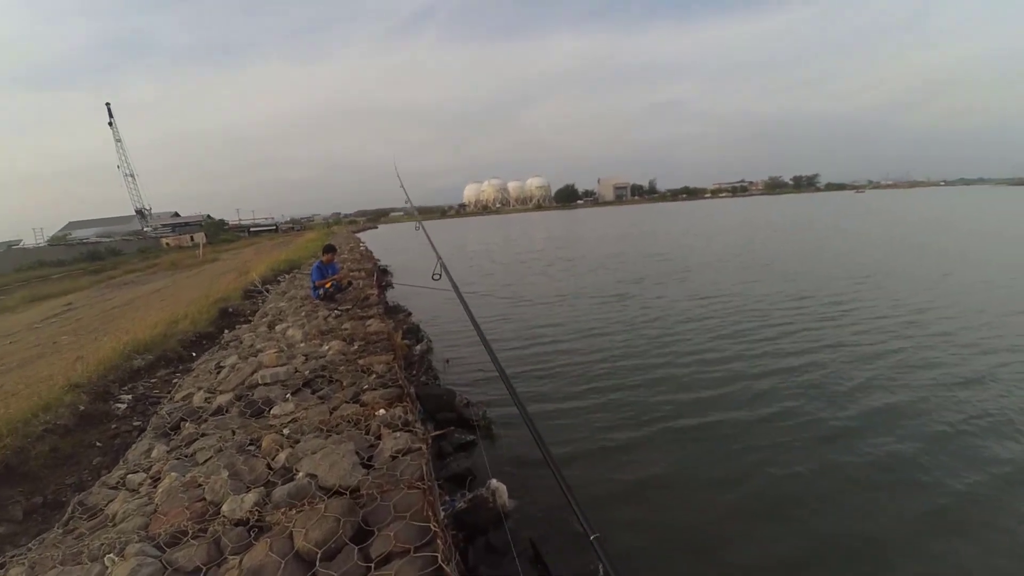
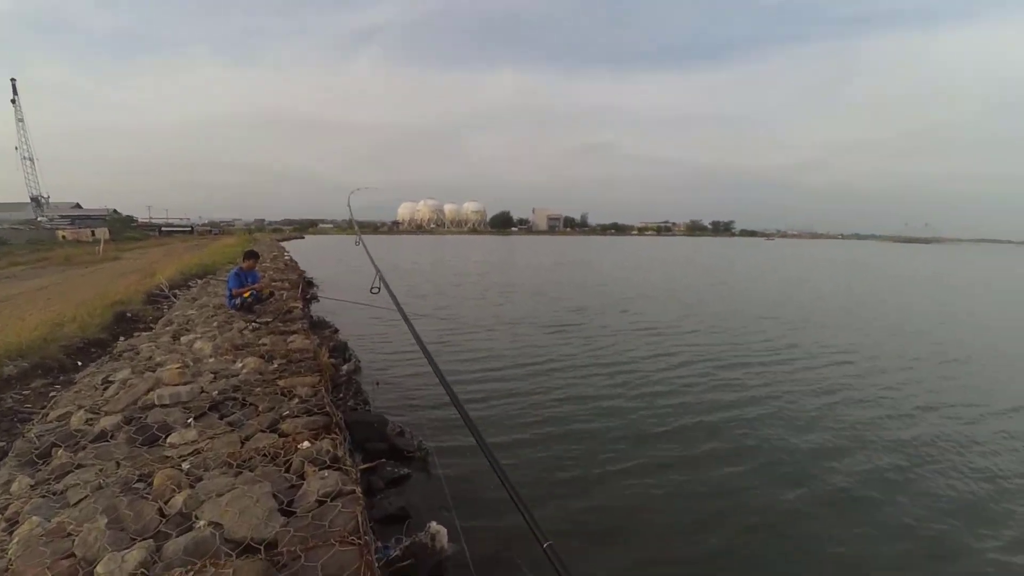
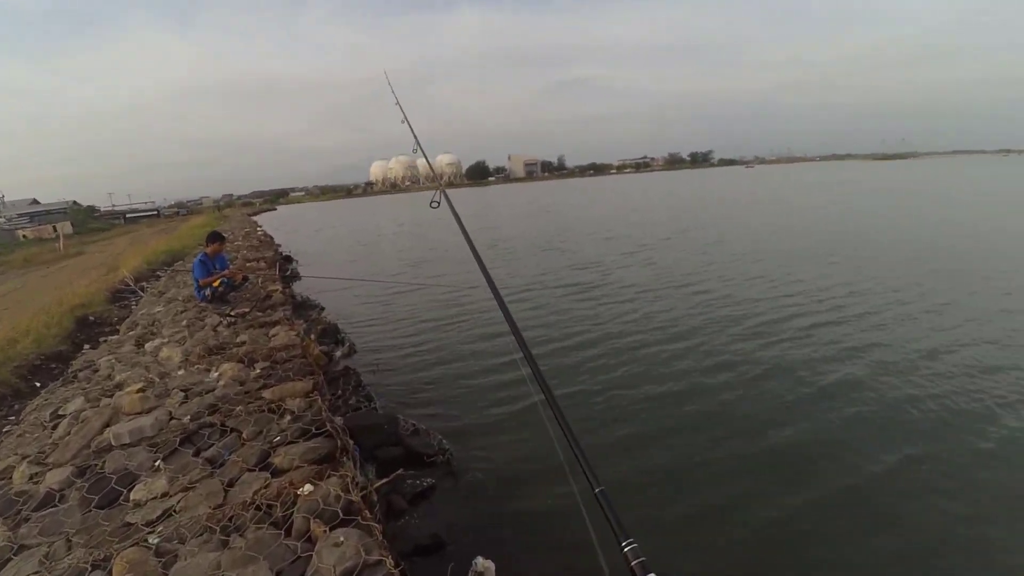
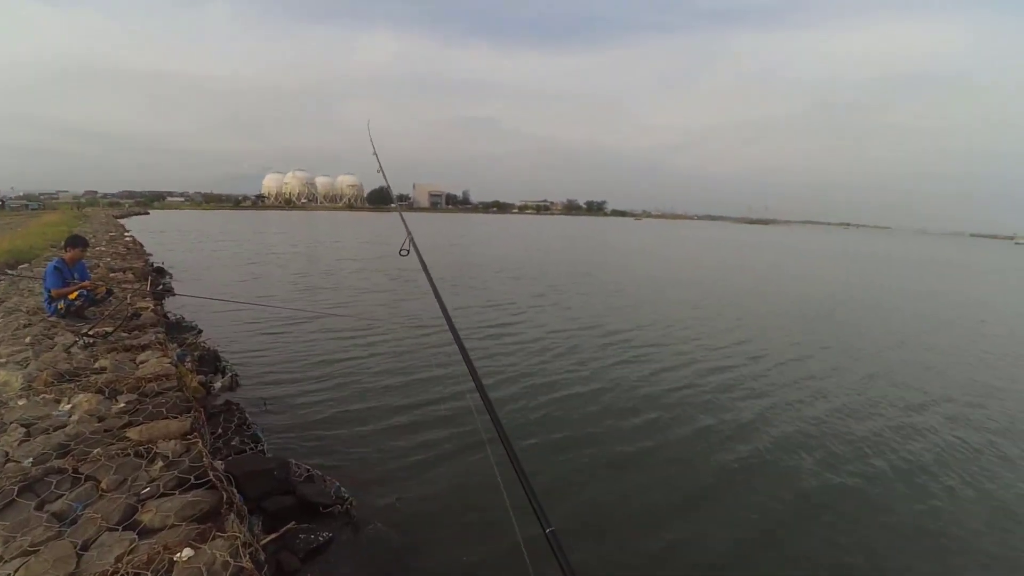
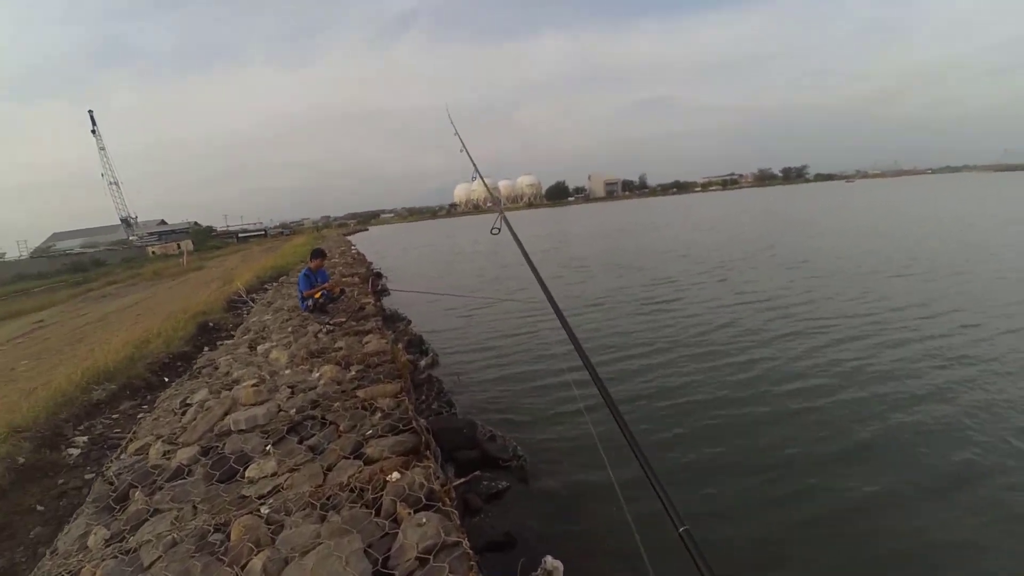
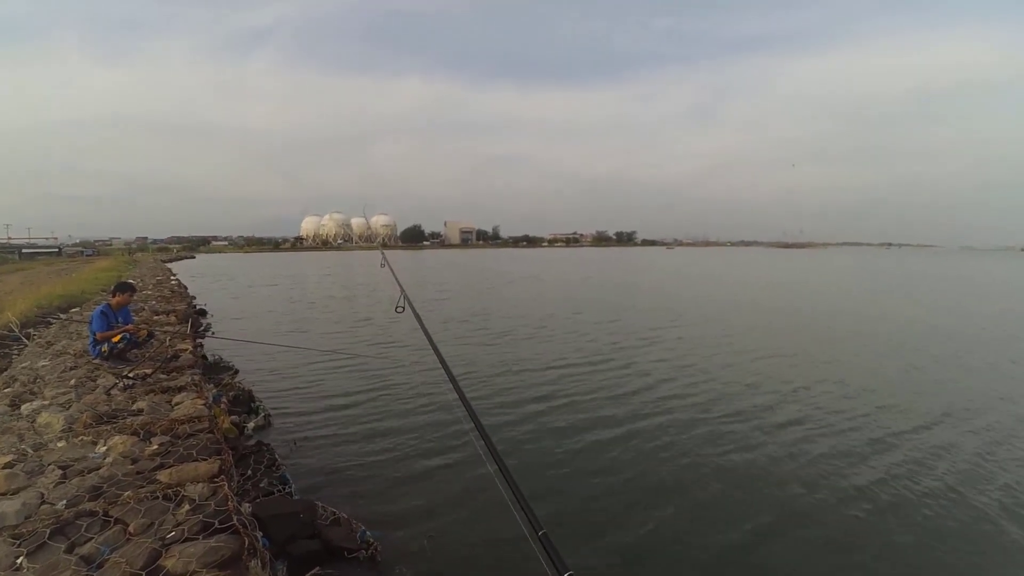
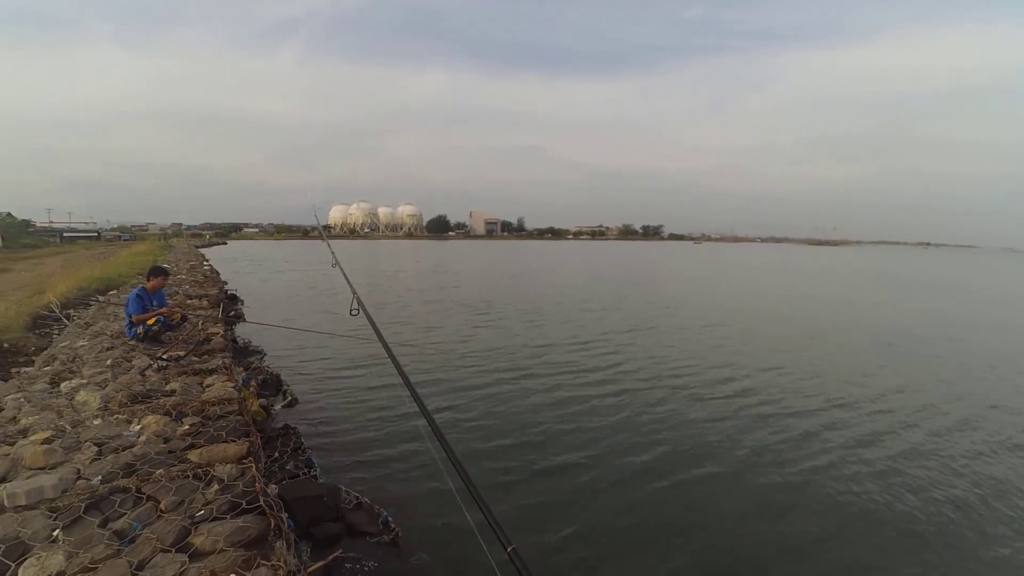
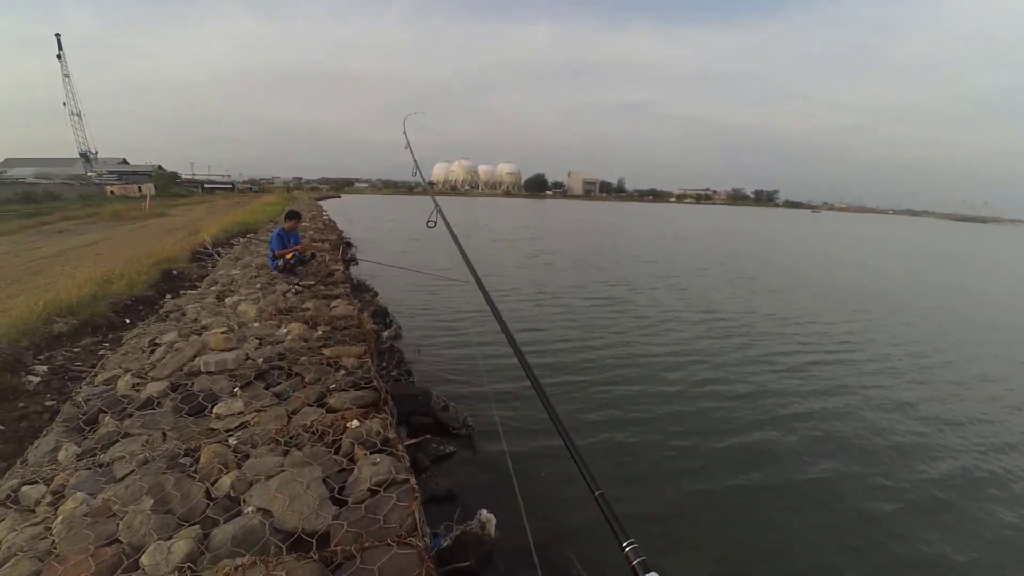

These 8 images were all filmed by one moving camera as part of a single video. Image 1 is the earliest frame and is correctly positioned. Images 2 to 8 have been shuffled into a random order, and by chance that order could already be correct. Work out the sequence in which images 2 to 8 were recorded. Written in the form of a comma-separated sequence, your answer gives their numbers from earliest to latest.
2, 8, 5, 3, 4, 7, 6
